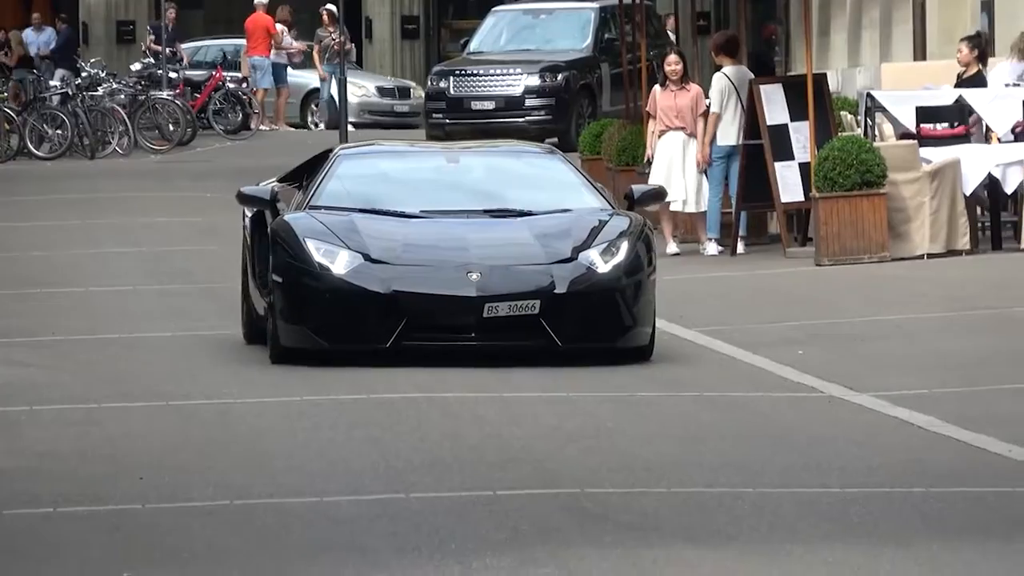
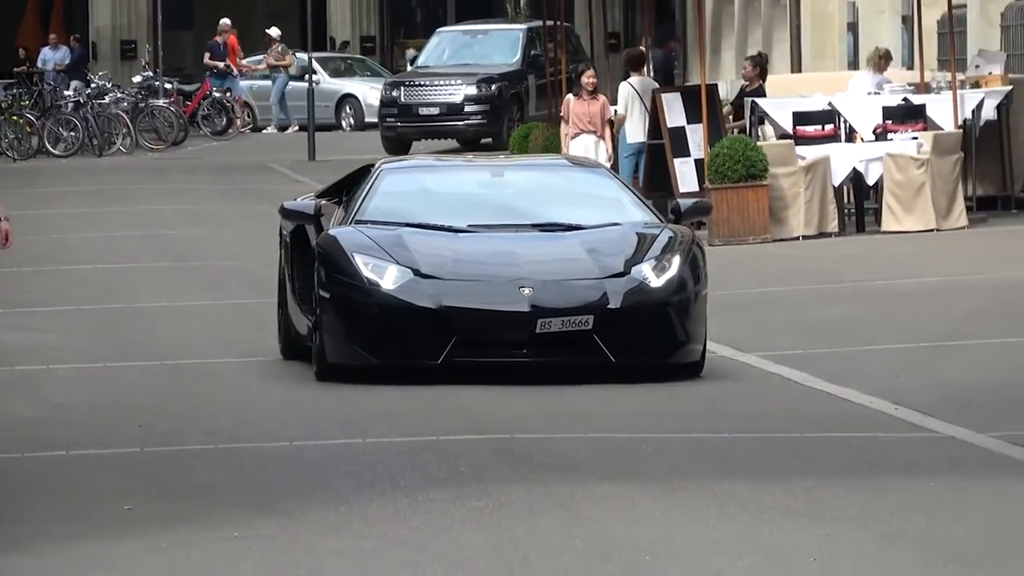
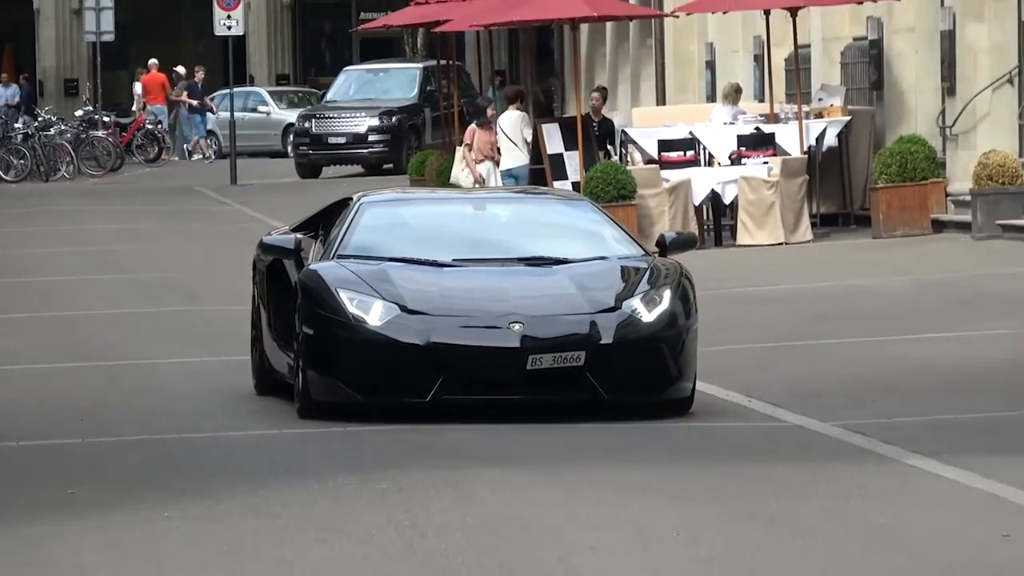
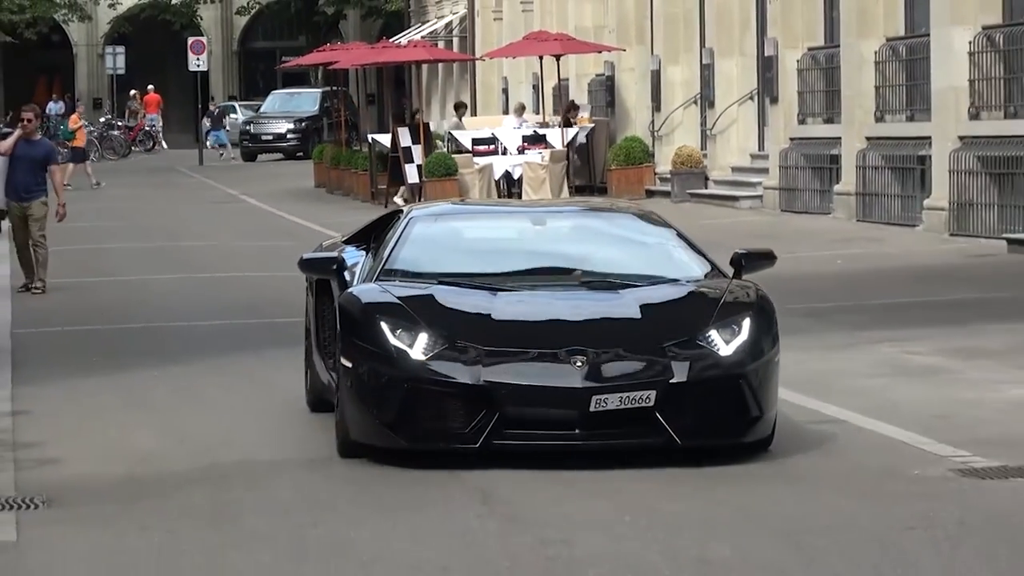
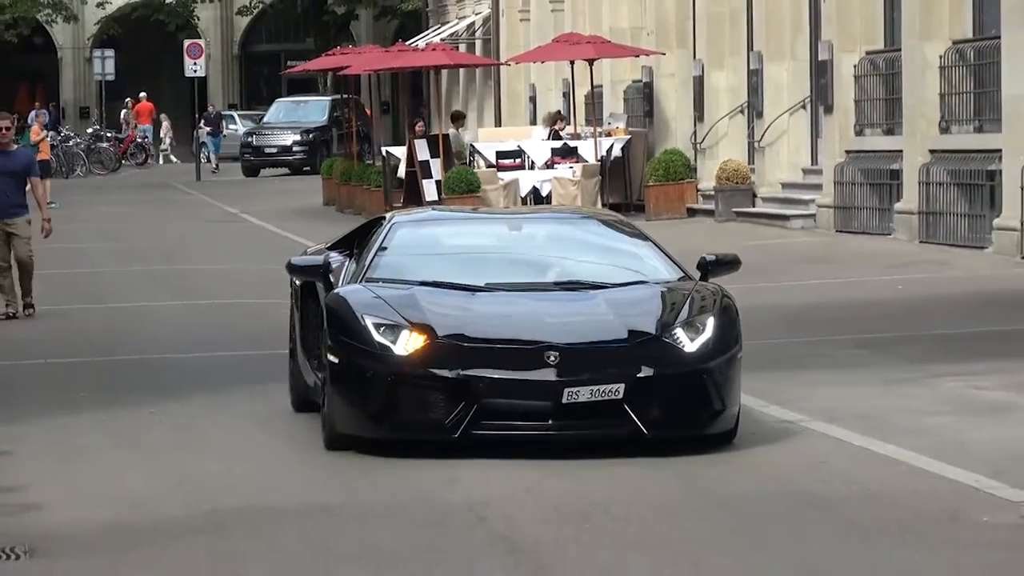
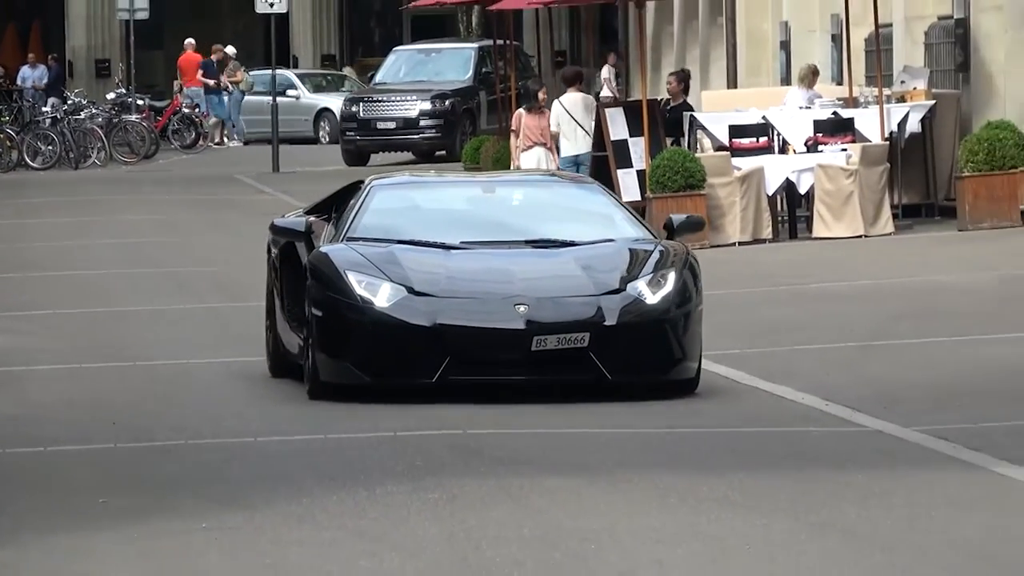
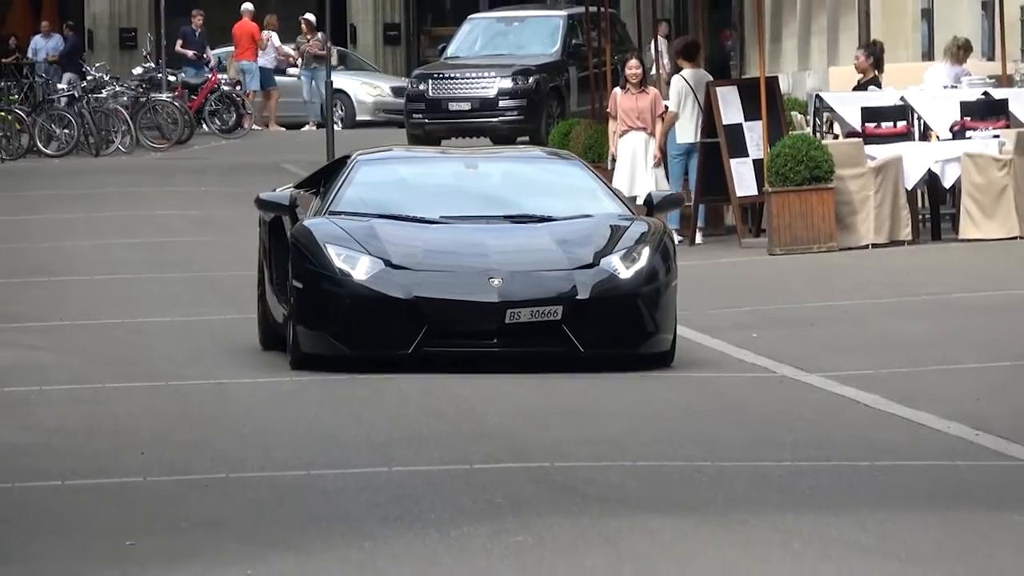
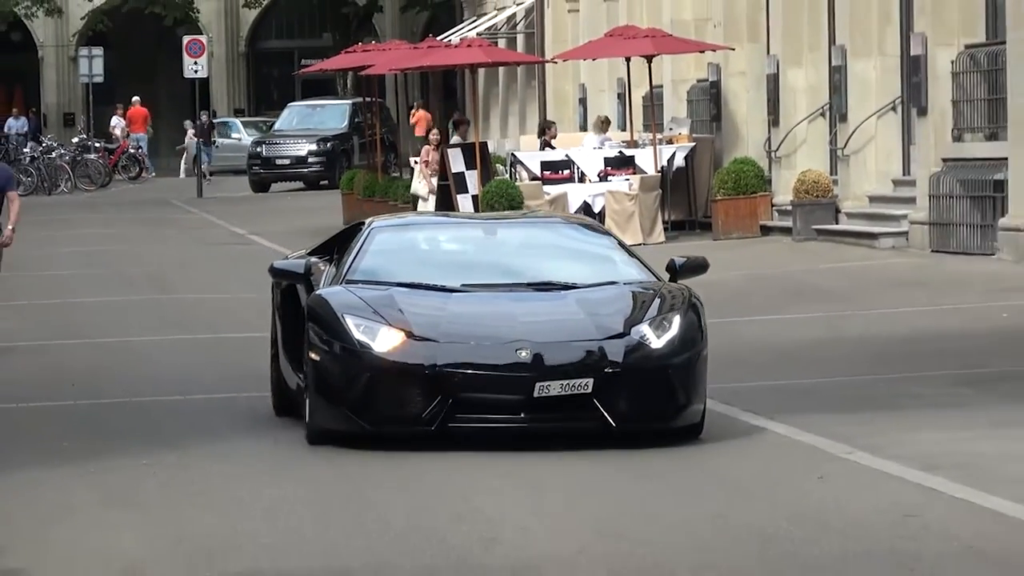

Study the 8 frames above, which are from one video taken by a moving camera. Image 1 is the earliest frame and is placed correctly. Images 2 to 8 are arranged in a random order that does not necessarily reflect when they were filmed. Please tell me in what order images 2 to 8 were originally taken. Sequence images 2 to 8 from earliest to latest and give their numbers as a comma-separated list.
7, 2, 6, 3, 8, 5, 4
